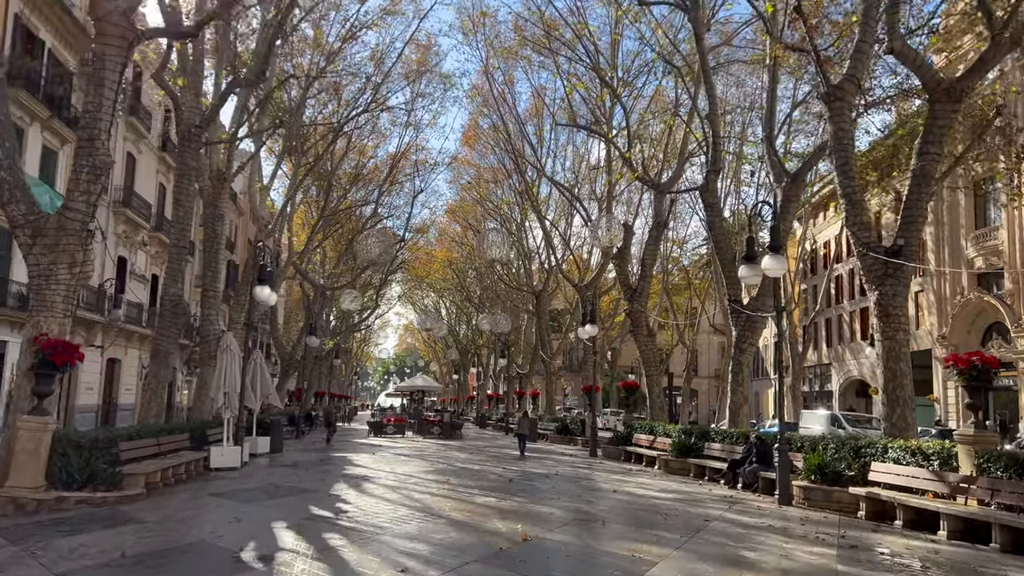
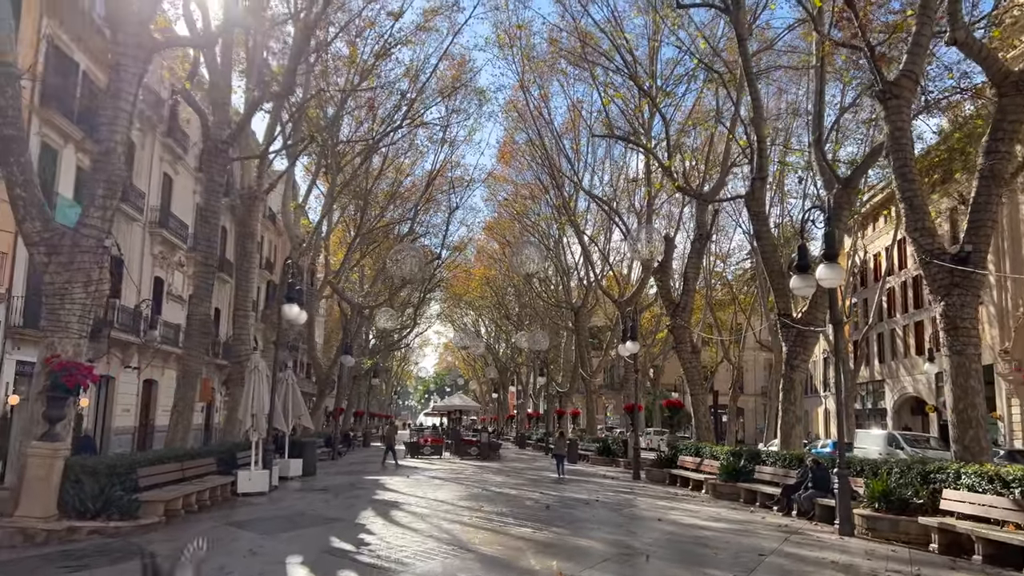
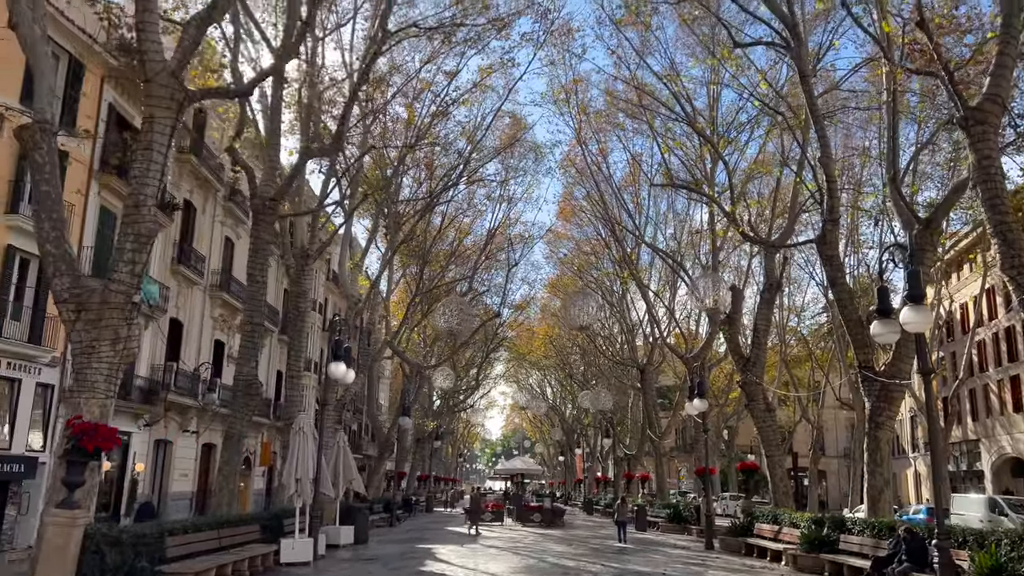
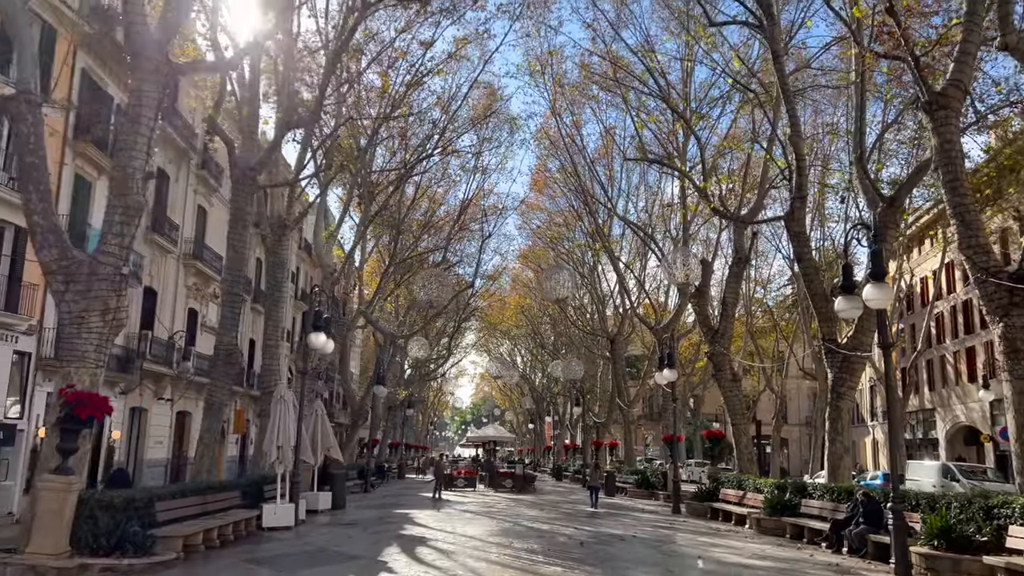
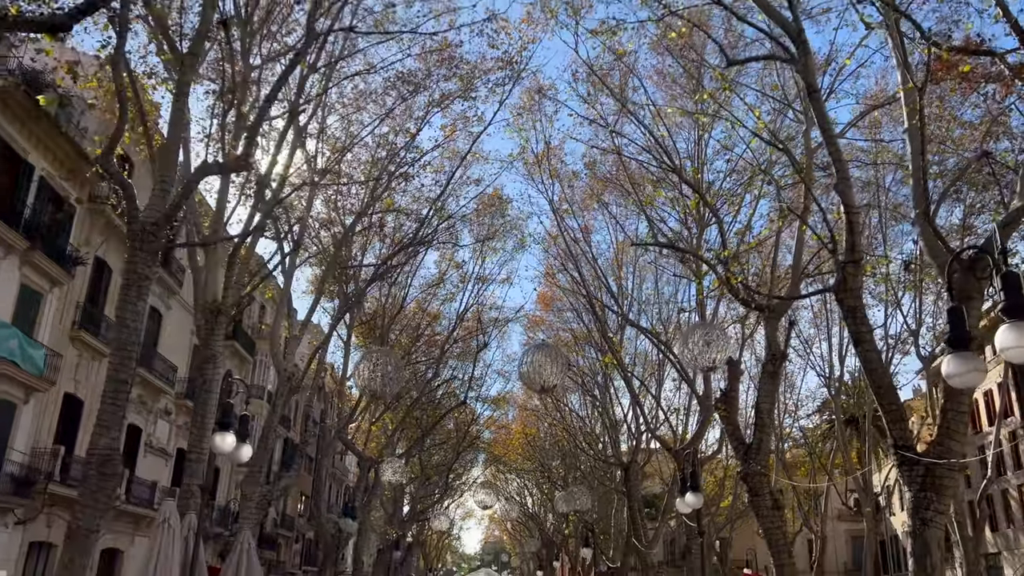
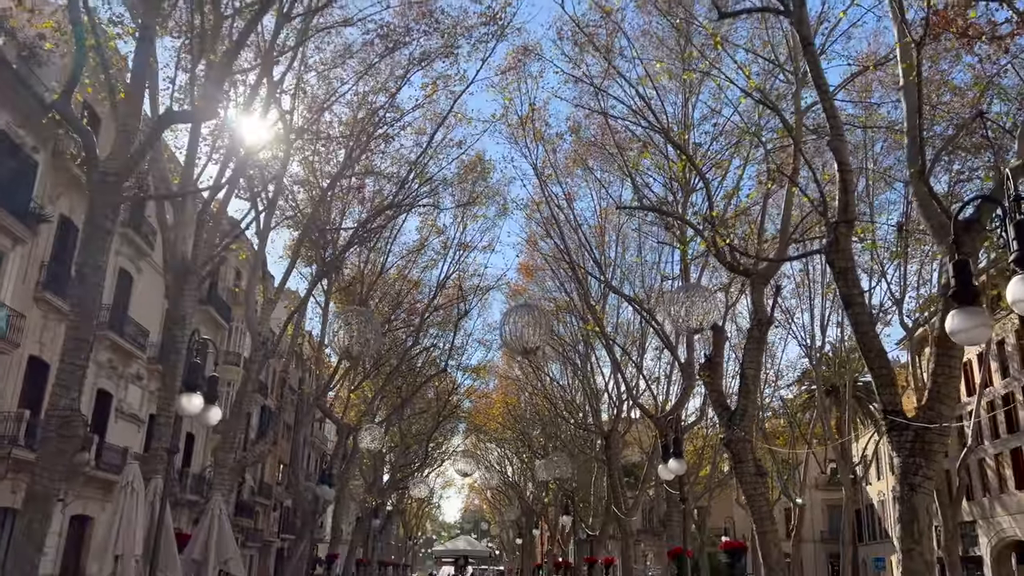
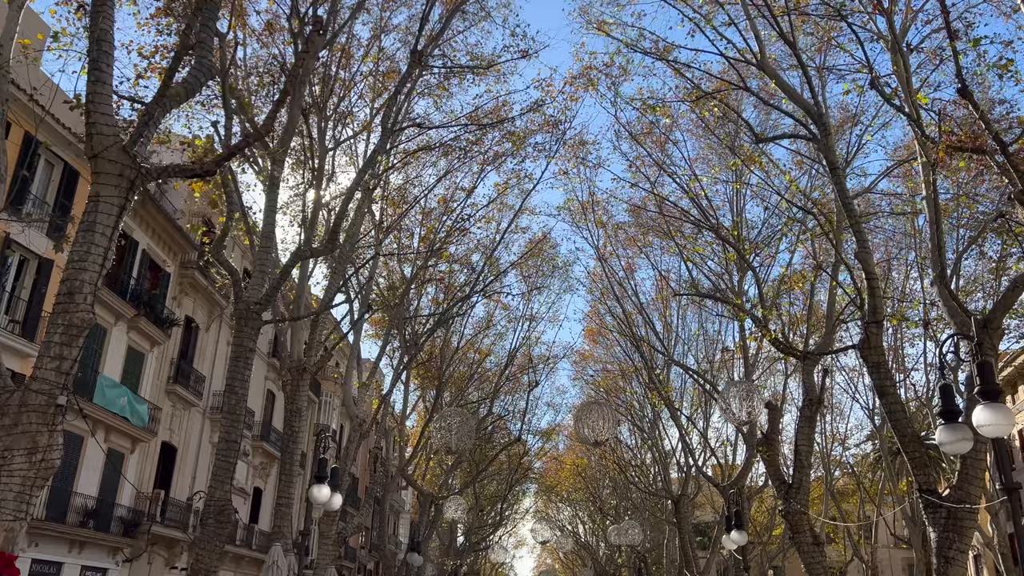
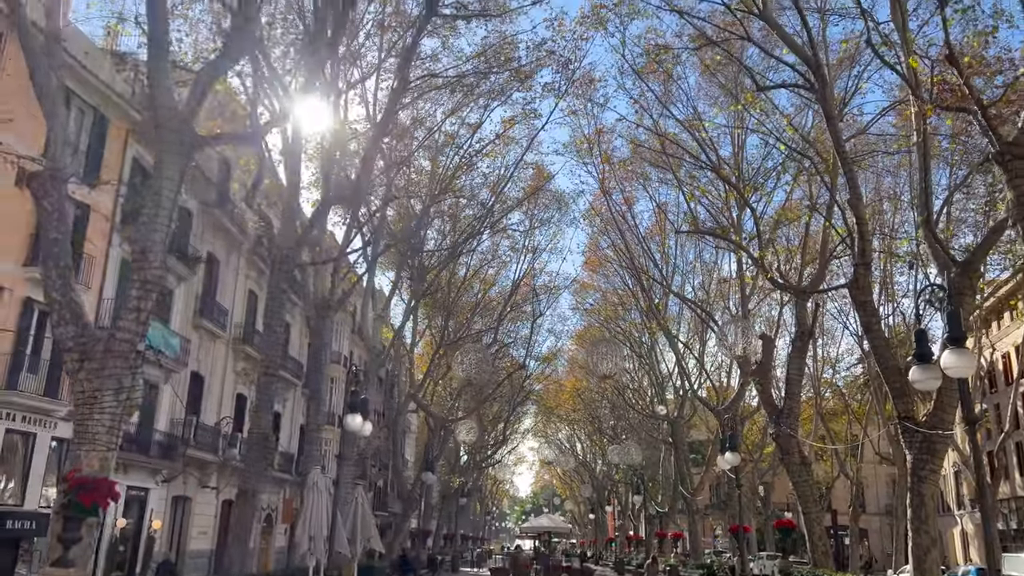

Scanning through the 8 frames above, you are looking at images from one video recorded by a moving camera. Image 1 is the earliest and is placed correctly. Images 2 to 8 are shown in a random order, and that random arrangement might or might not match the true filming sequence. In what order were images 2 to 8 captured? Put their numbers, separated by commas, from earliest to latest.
2, 4, 3, 8, 7, 5, 6
